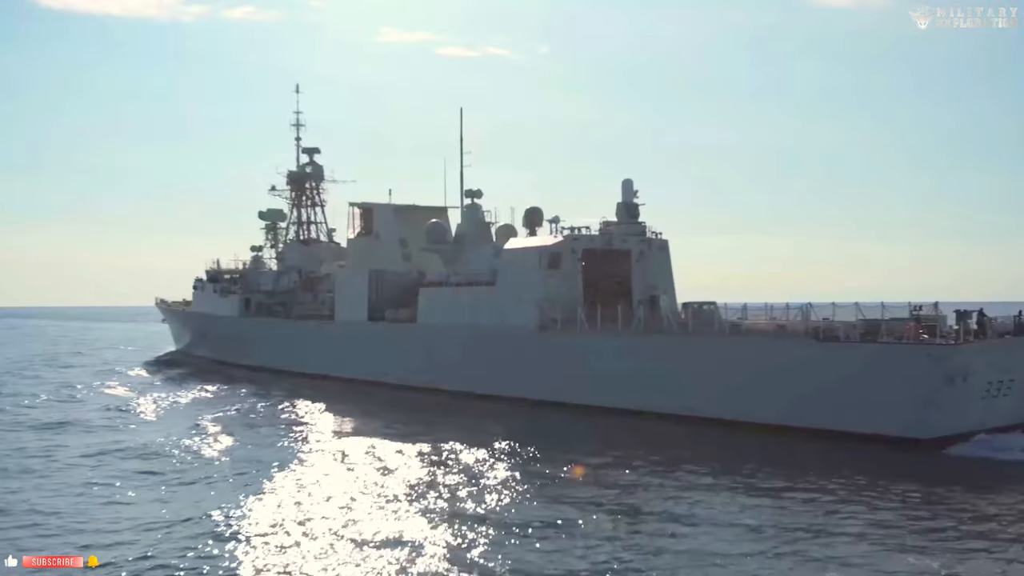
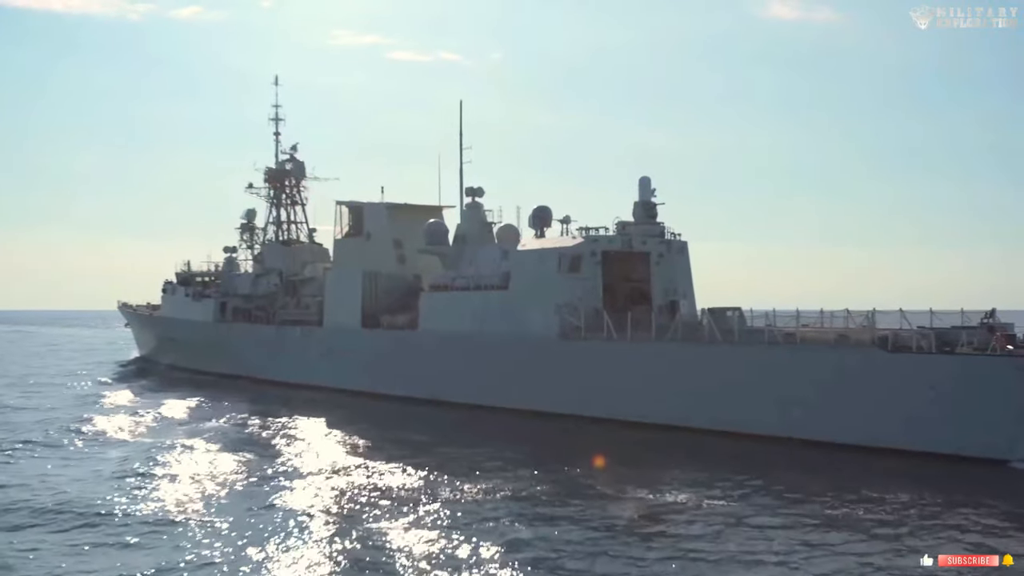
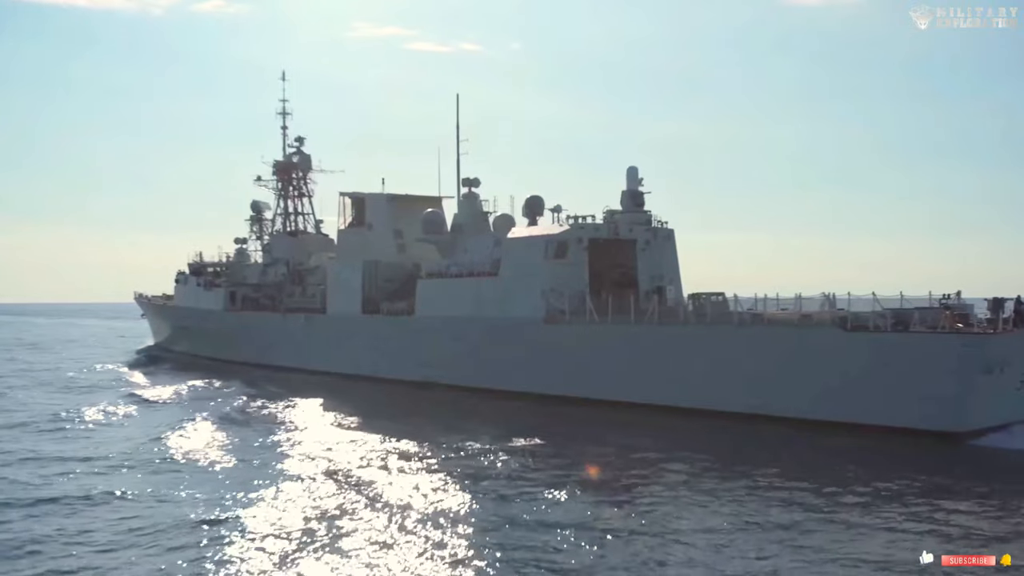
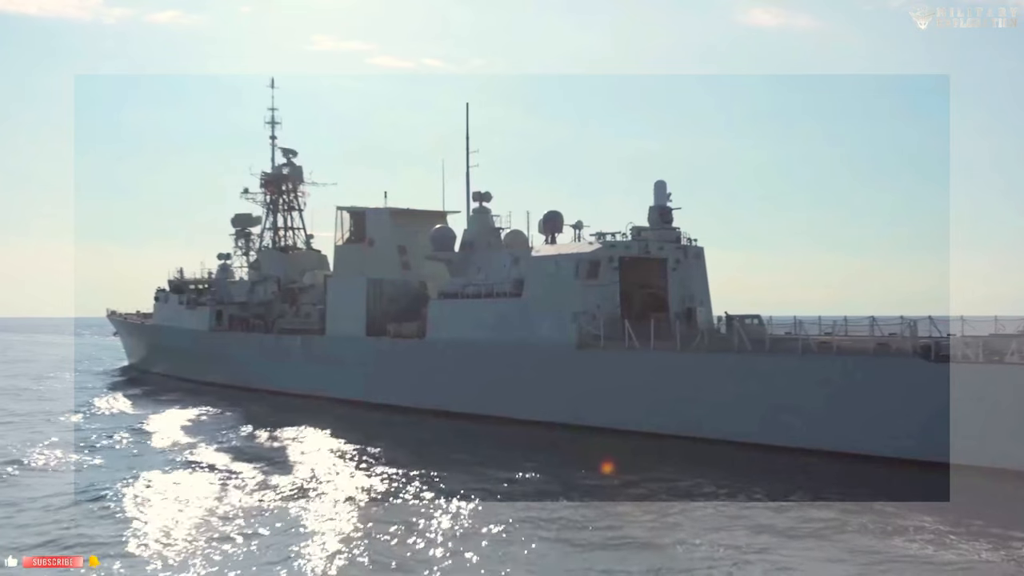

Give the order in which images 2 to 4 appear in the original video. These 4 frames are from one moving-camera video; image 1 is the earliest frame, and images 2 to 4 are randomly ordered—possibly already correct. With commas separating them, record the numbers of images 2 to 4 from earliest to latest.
3, 2, 4
